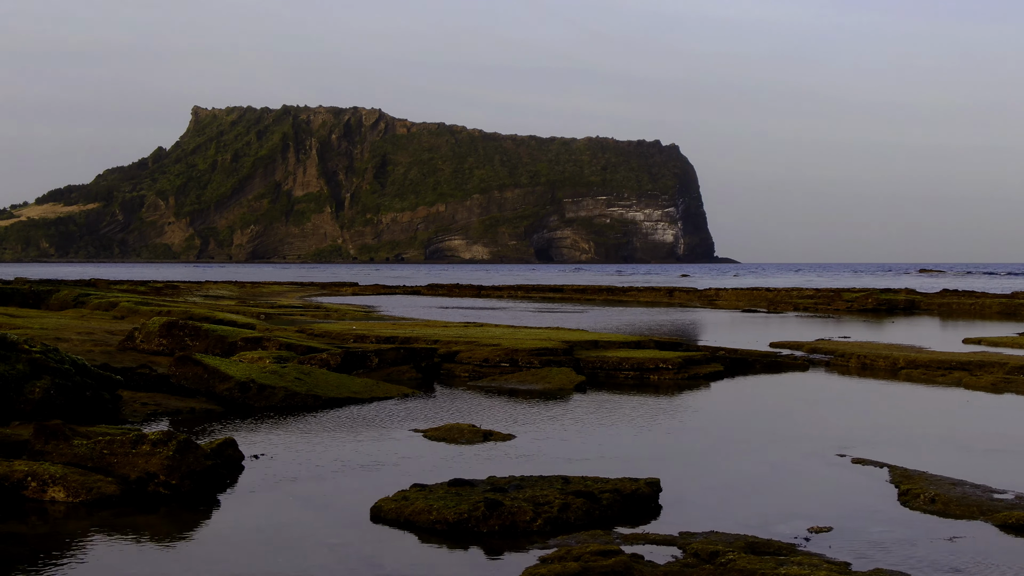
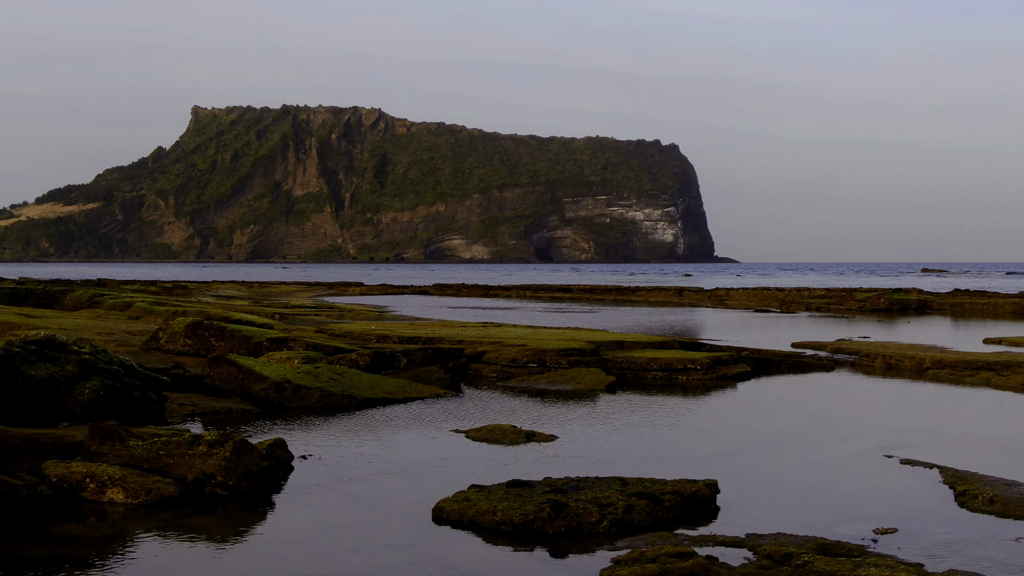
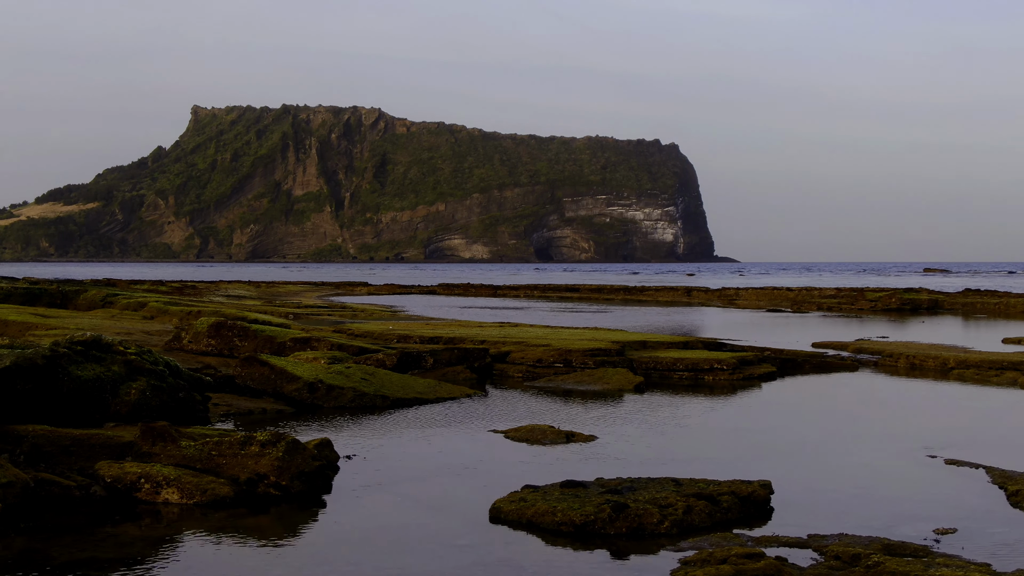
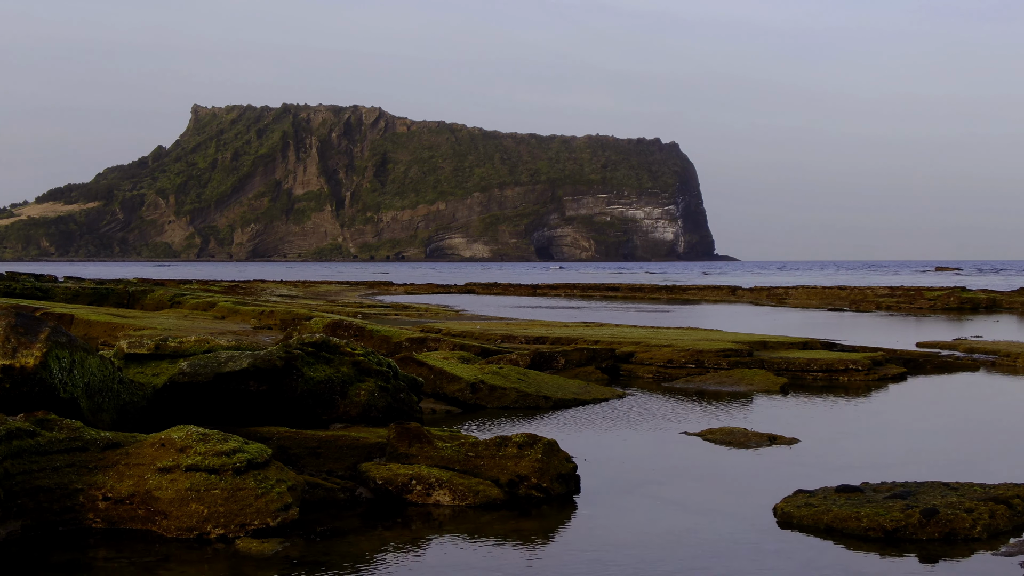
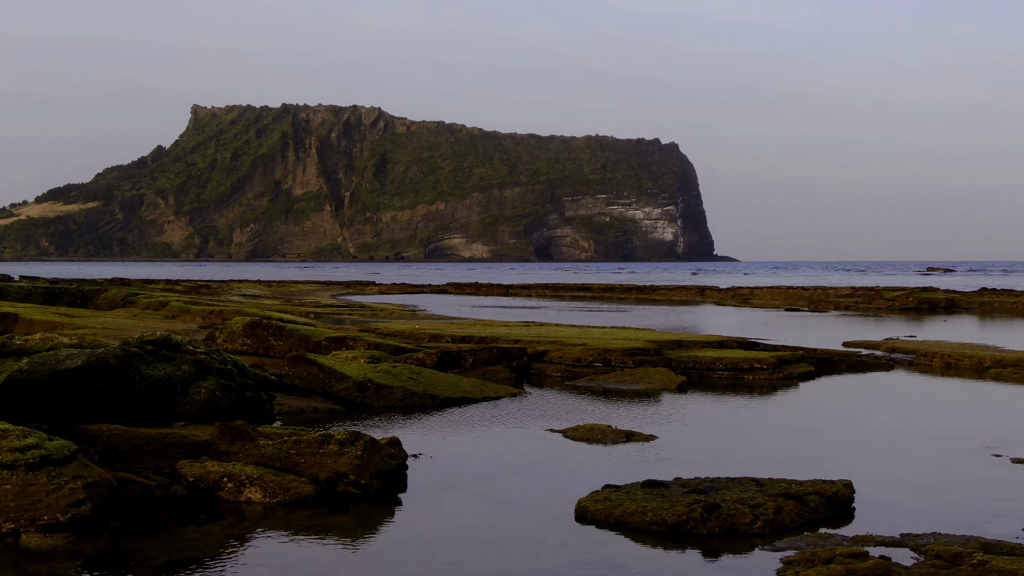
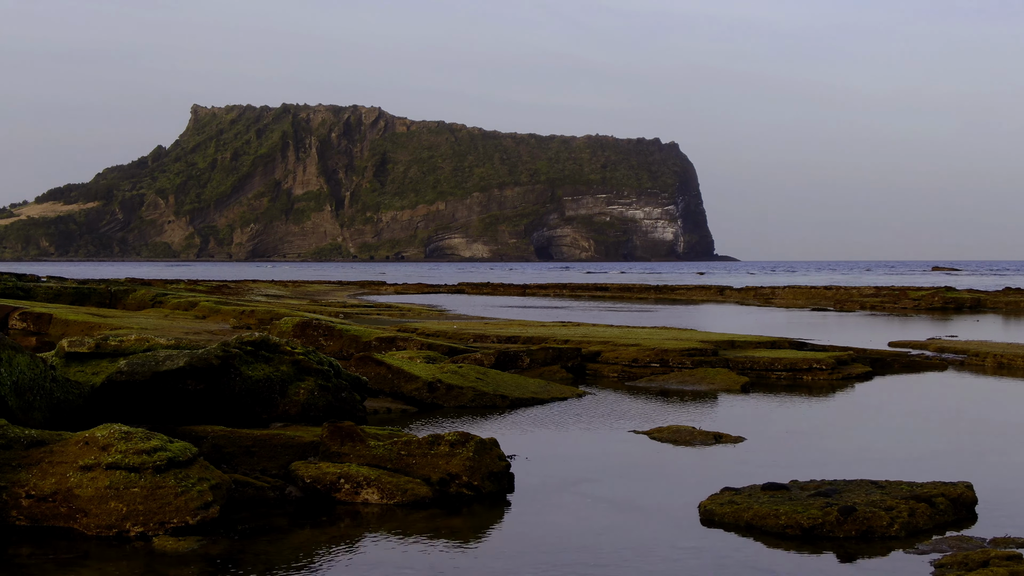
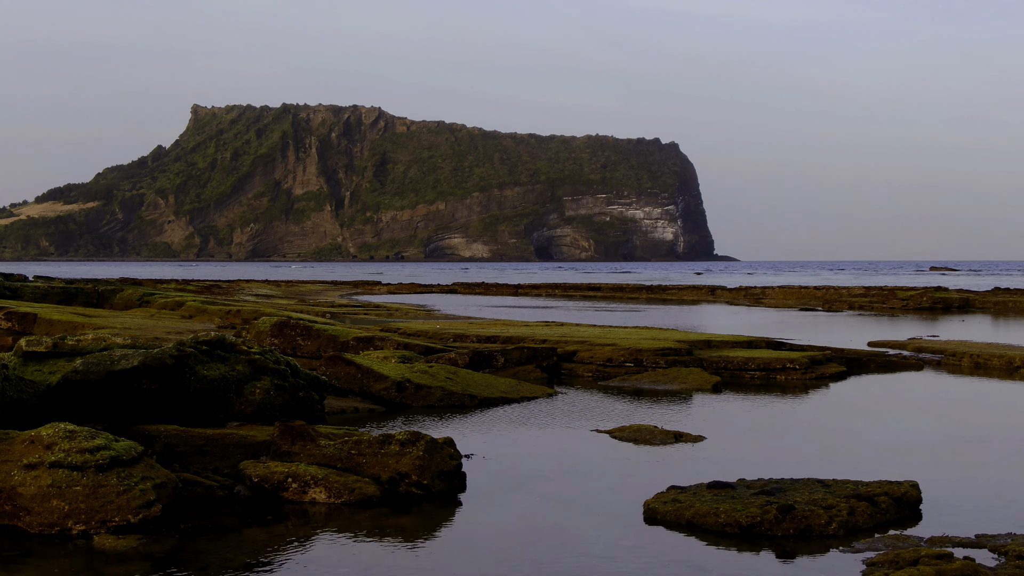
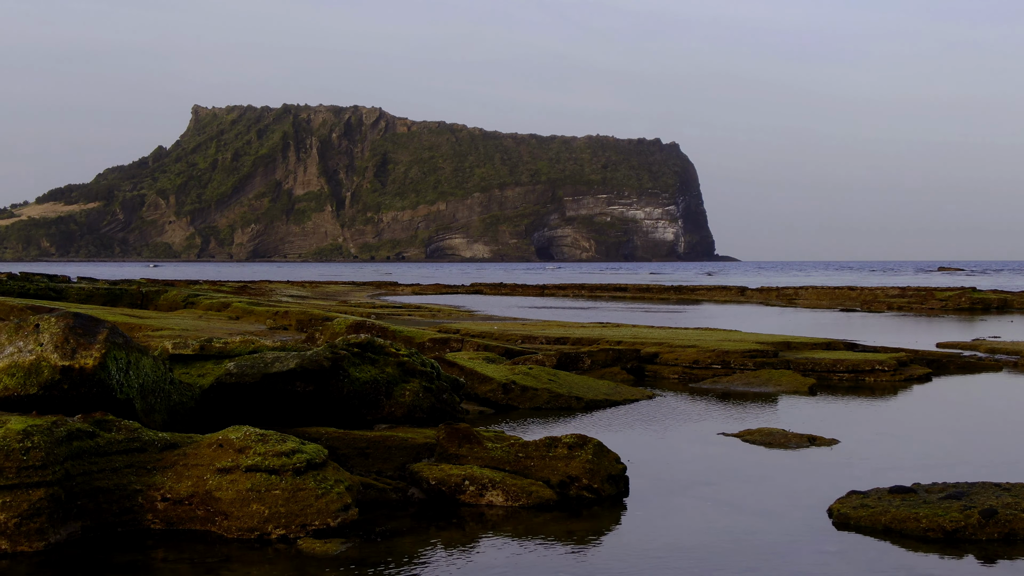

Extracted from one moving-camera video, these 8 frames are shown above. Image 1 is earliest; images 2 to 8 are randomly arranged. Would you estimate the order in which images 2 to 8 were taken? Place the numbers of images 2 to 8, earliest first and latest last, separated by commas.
2, 3, 5, 7, 6, 4, 8
